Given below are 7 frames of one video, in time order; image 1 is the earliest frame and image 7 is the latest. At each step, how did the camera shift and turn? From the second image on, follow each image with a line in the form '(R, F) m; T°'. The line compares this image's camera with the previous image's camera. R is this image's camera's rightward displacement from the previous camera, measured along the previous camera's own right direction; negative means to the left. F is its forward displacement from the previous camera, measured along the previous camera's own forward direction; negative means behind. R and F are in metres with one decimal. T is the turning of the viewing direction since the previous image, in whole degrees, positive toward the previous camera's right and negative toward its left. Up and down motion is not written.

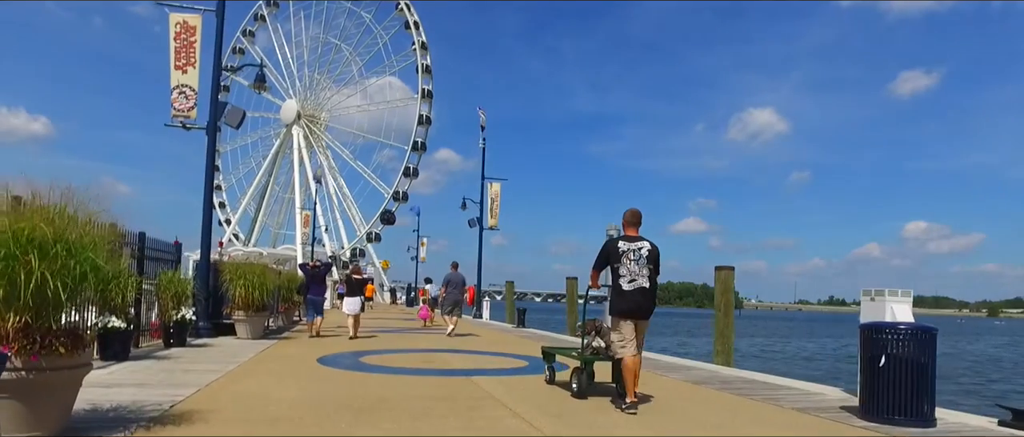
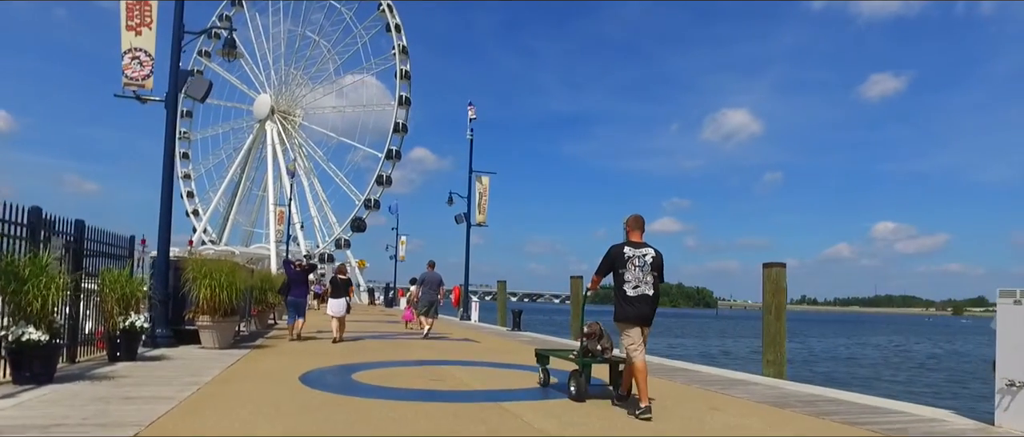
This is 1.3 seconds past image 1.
(-0.6, +2.2) m; +2°
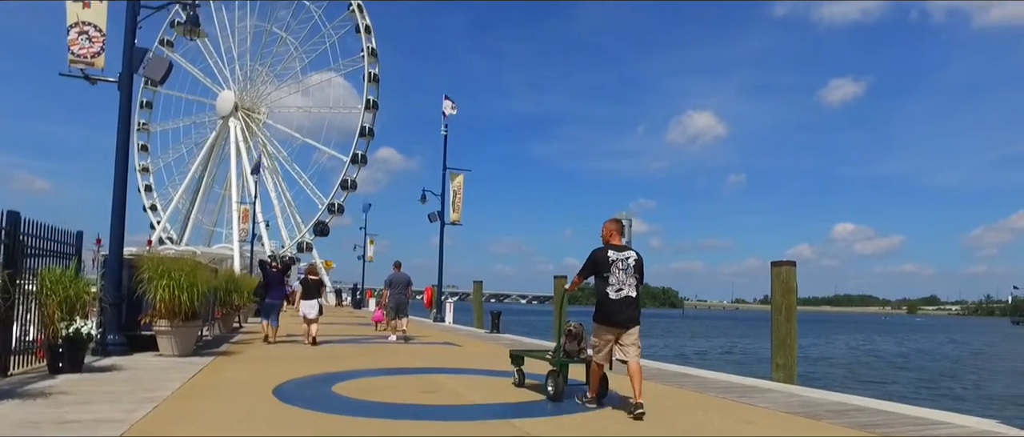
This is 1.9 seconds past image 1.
(-0.4, +1.0) m; +2°
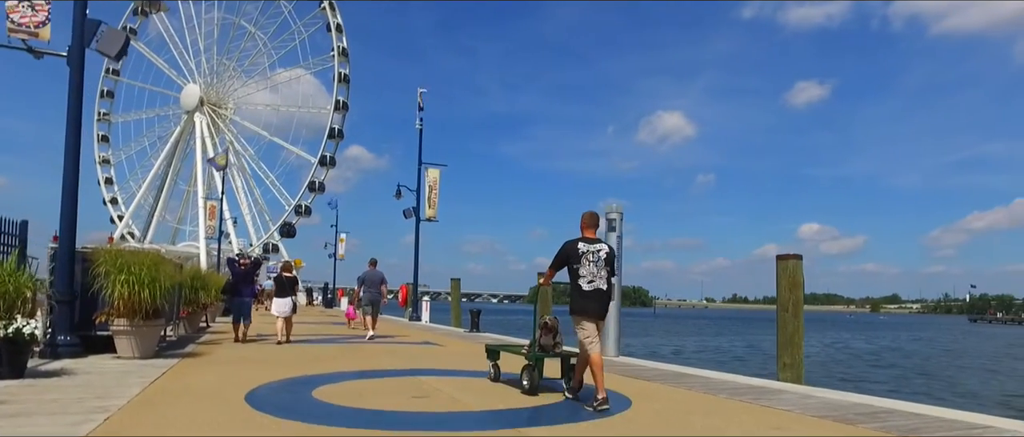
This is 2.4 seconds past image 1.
(-0.3, +0.8) m; +2°
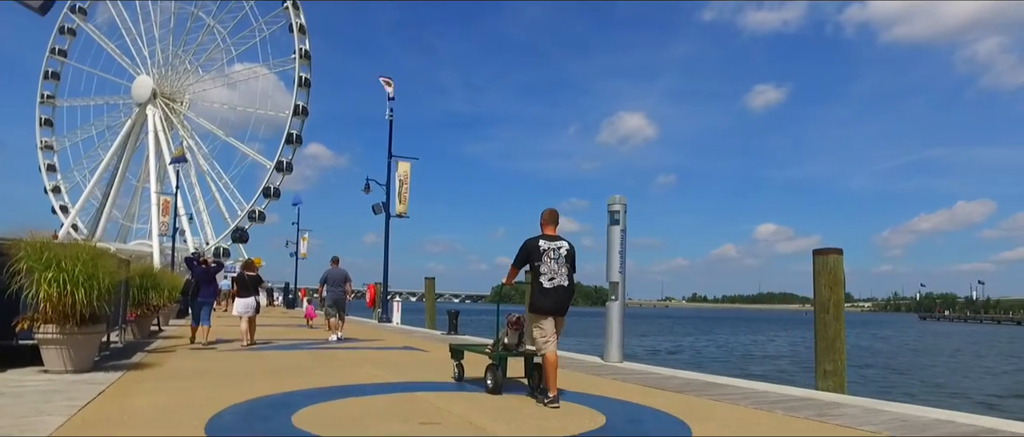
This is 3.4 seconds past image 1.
(-0.5, +1.5) m; +3°
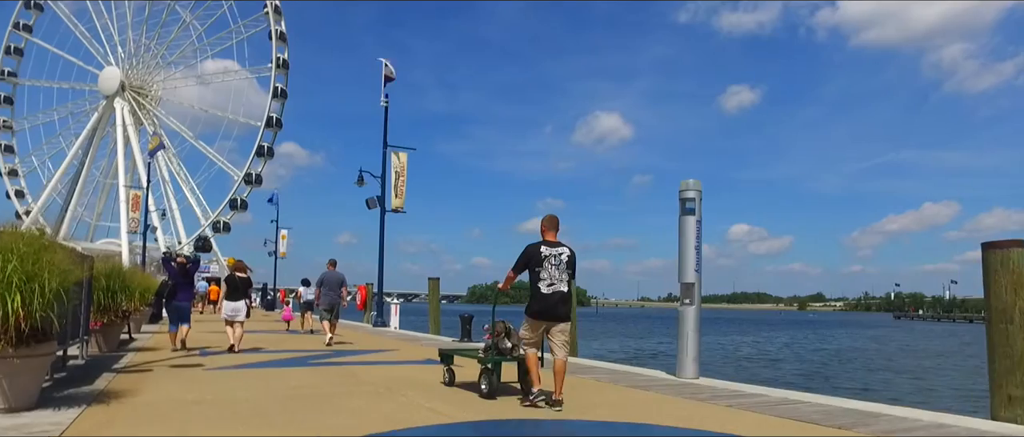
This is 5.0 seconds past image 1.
(-1.1, +2.4) m; +2°
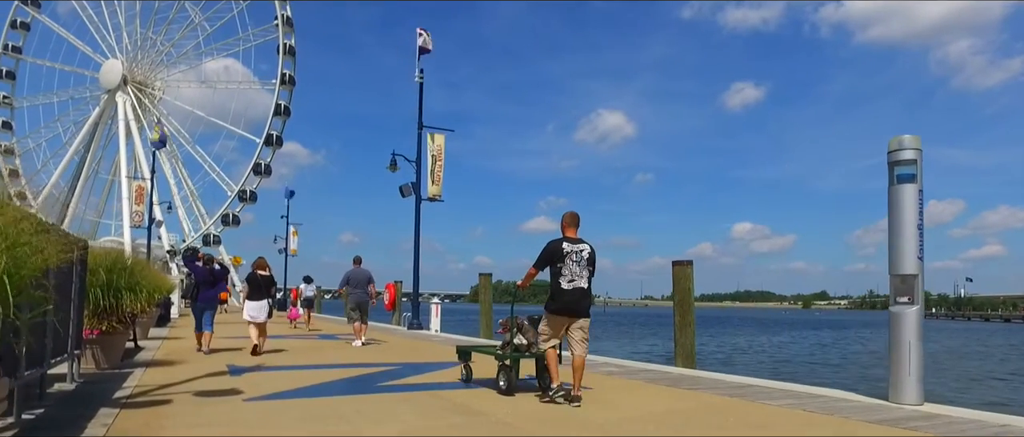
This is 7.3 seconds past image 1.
(-1.5, +3.1) m; 0°
